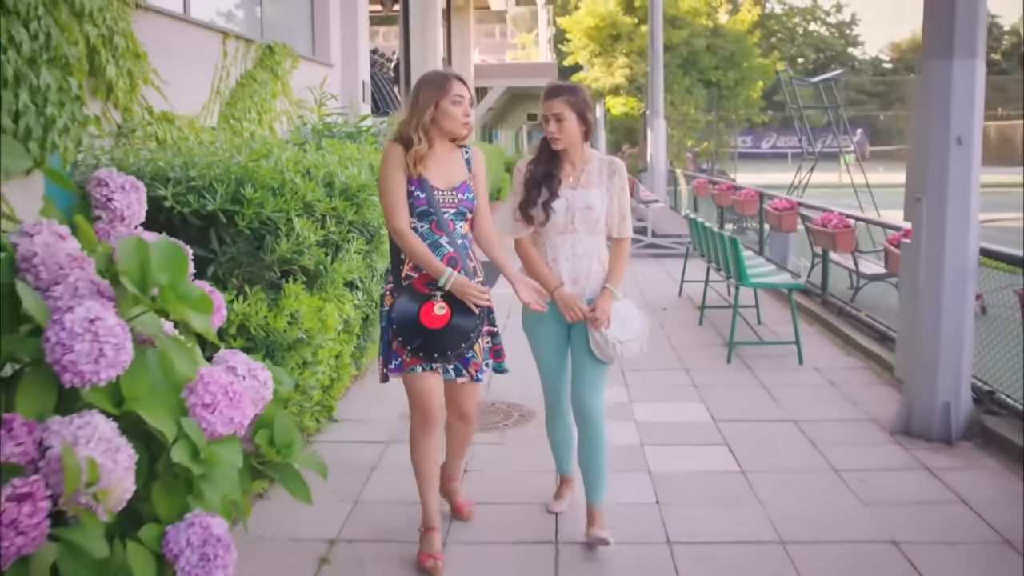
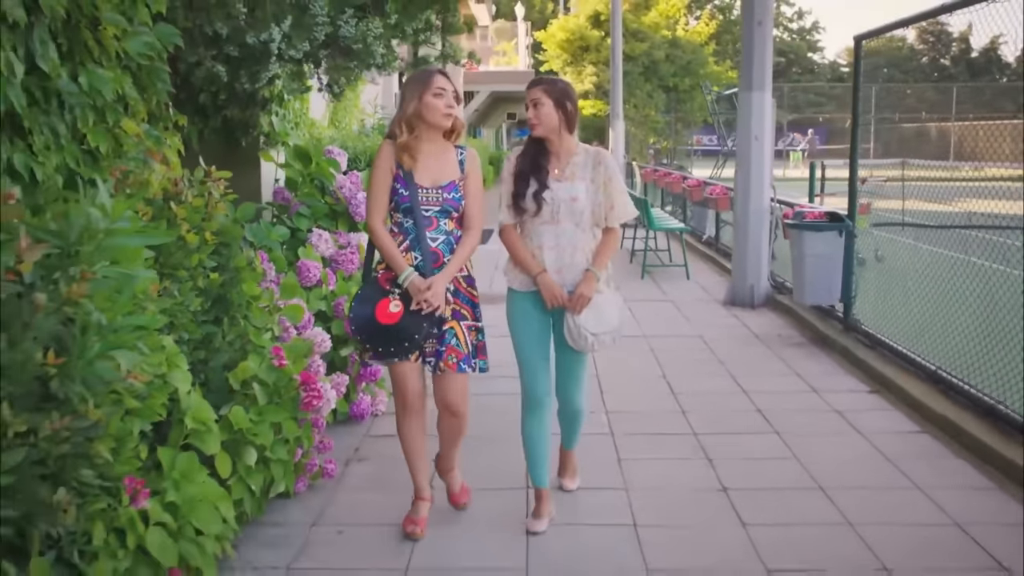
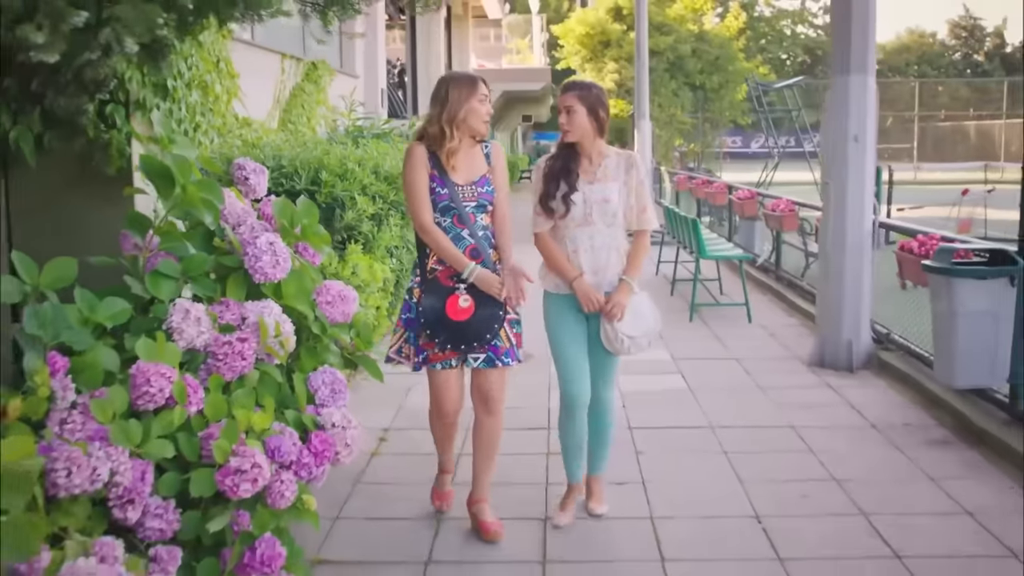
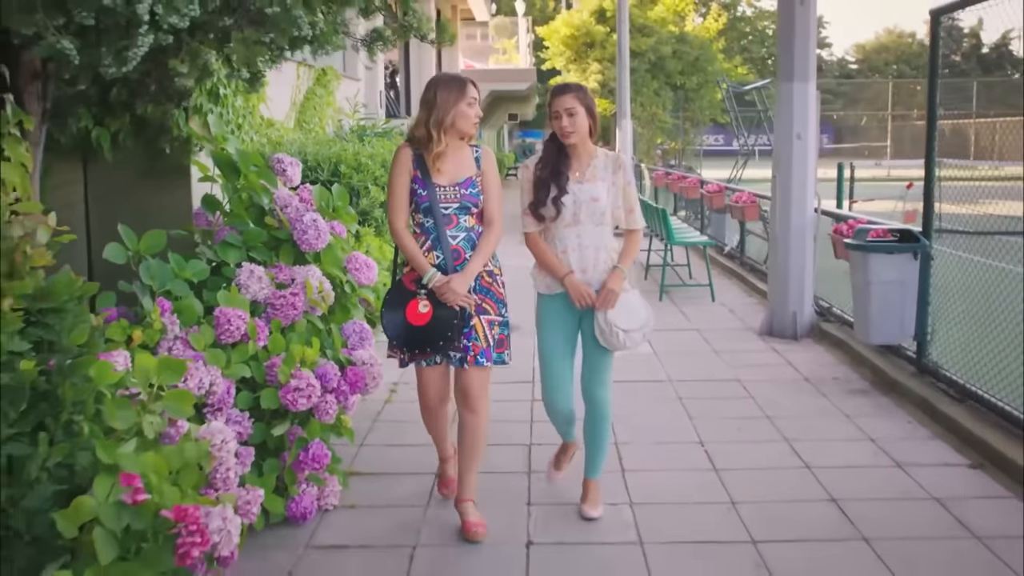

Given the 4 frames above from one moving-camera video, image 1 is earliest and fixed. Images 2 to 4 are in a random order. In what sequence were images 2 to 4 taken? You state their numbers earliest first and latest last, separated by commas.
3, 4, 2
